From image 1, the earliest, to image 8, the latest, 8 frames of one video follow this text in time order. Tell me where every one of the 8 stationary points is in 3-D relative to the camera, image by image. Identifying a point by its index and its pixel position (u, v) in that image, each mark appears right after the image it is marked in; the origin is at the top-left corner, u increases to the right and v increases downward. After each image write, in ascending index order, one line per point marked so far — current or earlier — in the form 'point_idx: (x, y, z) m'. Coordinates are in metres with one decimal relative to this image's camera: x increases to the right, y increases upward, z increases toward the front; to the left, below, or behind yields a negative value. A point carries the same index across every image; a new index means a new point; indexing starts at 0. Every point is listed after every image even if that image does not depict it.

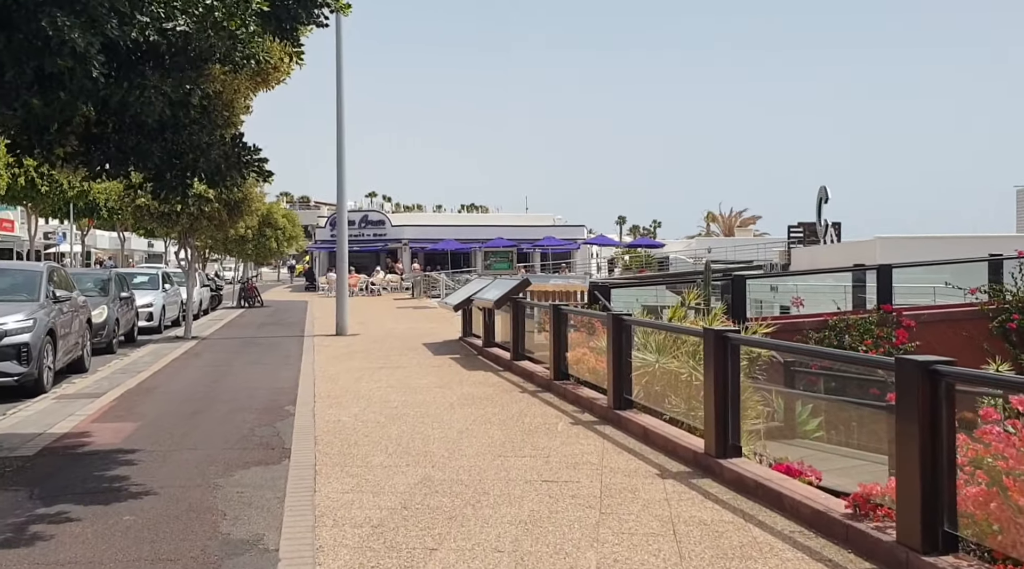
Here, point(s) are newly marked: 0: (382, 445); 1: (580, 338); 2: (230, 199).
0: (-1.2, -1.4, +7.1) m
1: (+0.8, -0.6, +9.6) m
2: (-6.1, +1.9, +17.3) m
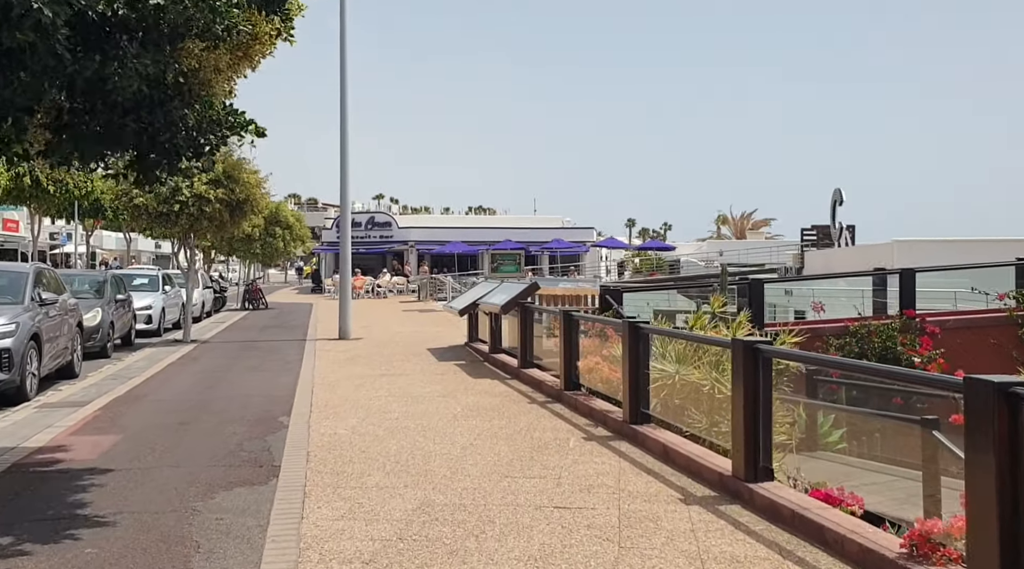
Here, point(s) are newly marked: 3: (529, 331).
0: (-1.1, -1.5, +6.5) m
1: (+0.9, -0.7, +9.1) m
2: (-5.9, +1.9, +16.8) m
3: (+0.2, -0.7, +11.6) m
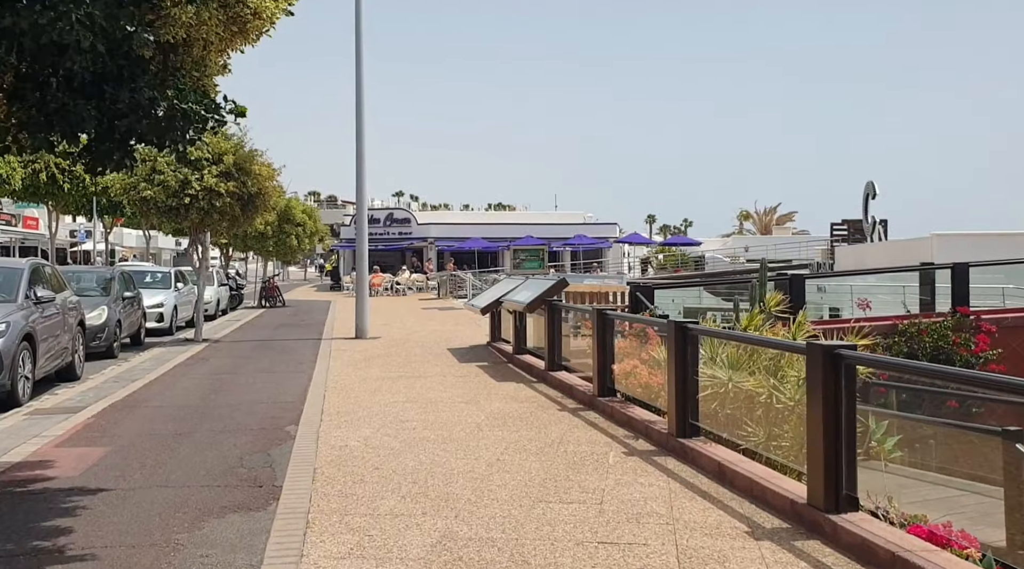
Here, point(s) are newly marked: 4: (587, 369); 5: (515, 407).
0: (-0.8, -1.4, +5.7) m
1: (+1.2, -0.6, +8.2) m
2: (-5.5, +1.9, +16.1) m
3: (+0.6, -0.6, +10.8) m
4: (+0.9, -1.0, +9.7) m
5: (0.0, -1.3, +8.7) m
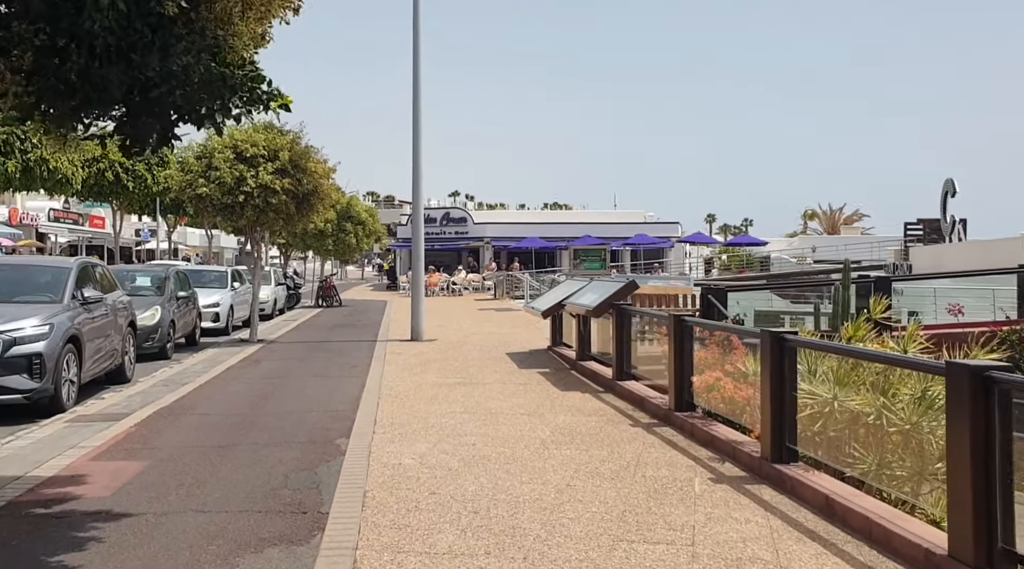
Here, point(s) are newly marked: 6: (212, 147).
0: (-0.4, -1.5, +5.1) m
1: (+1.9, -0.7, +7.4) m
2: (-4.2, +1.9, +15.7) m
3: (+1.4, -0.7, +10.0) m
4: (+1.7, -1.1, +8.9) m
5: (+0.7, -1.4, +8.0) m
6: (-5.9, +2.7, +15.5) m
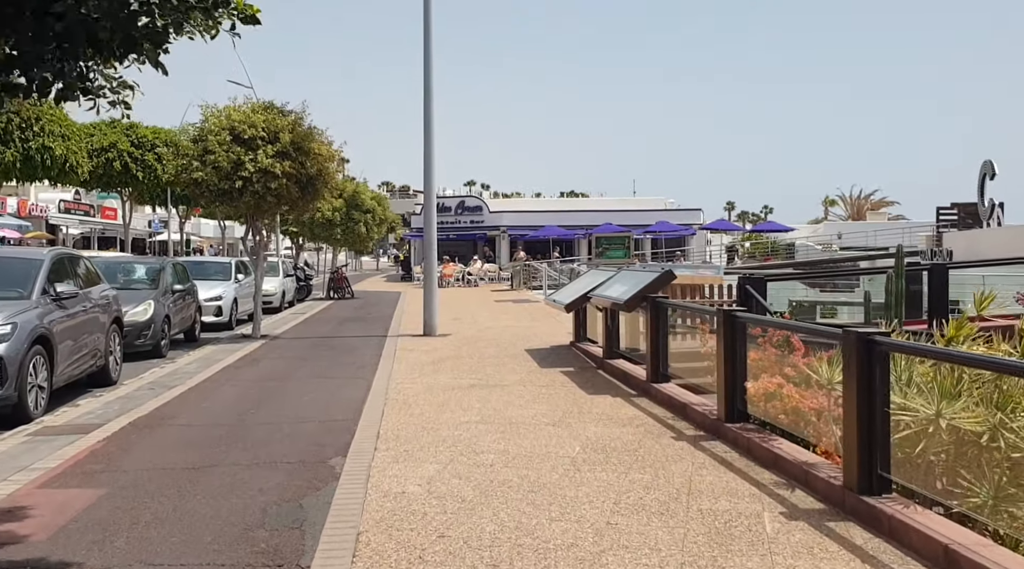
0: (-0.2, -1.4, +4.0) m
1: (+2.1, -0.6, +6.3) m
2: (-3.9, +2.1, +14.7) m
3: (+1.7, -0.6, +8.9) m
4: (+1.9, -1.0, +7.8) m
5: (+0.9, -1.3, +6.9) m
6: (-5.5, +2.8, +14.5) m
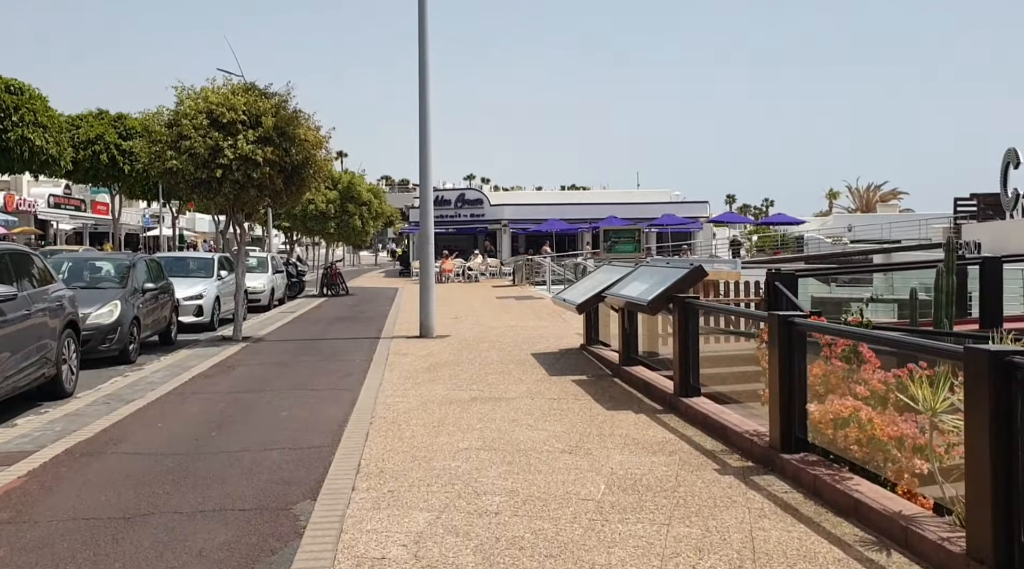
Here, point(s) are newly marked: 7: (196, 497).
0: (-0.2, -1.4, +2.8) m
1: (+2.1, -0.6, +5.1) m
2: (-3.9, +2.1, +13.5) m
3: (+1.7, -0.5, +7.7) m
4: (+1.9, -1.0, +6.6) m
5: (+1.0, -1.3, +5.7) m
6: (-5.5, +2.9, +13.2) m
7: (-2.0, -1.4, +5.2) m
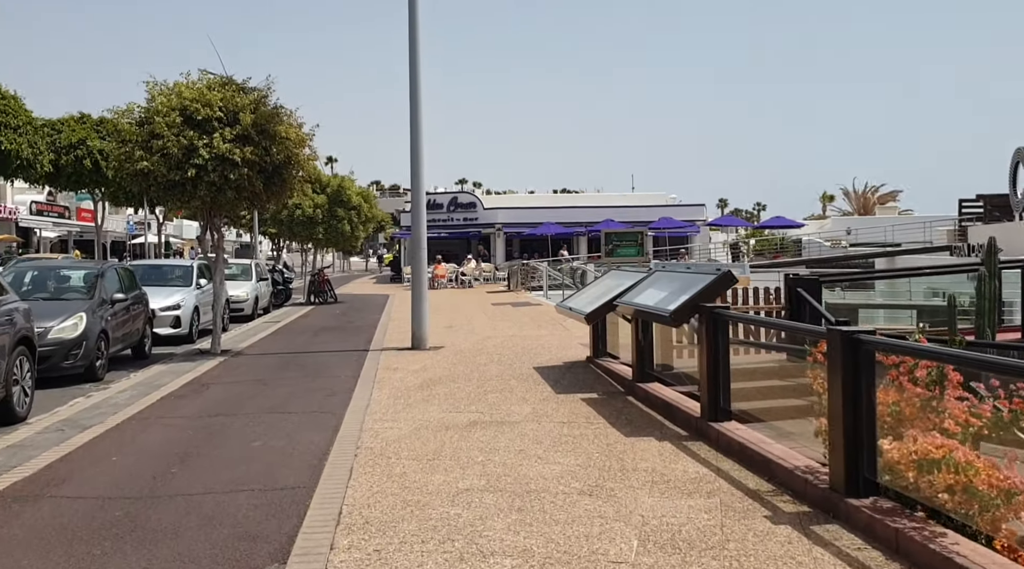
0: (-0.1, -1.5, +1.9) m
1: (+2.2, -0.7, +4.2) m
2: (-3.9, +2.0, +12.5) m
3: (+1.8, -0.6, +6.8) m
4: (+2.0, -1.0, +5.7) m
5: (+1.0, -1.4, +4.8) m
6: (-5.5, +2.7, +12.3) m
7: (-2.0, -1.4, +4.2) m
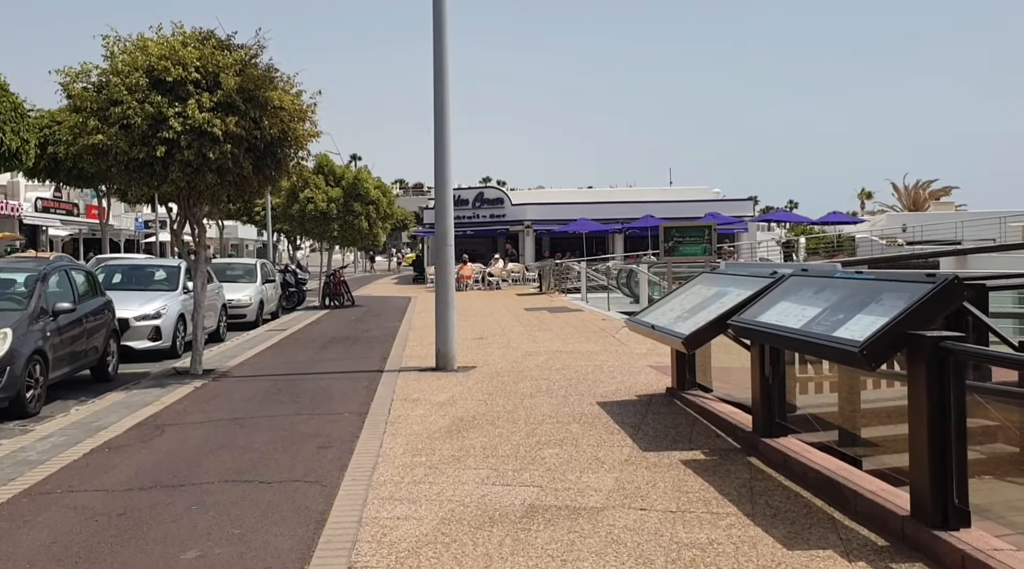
0: (+0.3, -1.6, -0.7) m
1: (+2.6, -0.7, +1.5) m
2: (-3.3, +1.9, +10.0) m
3: (+2.2, -0.7, +4.1) m
4: (+2.4, -1.1, +3.0) m
5: (+1.4, -1.4, +2.1) m
6: (-4.9, +2.6, +9.8) m
7: (-1.6, -1.5, +1.7) m
